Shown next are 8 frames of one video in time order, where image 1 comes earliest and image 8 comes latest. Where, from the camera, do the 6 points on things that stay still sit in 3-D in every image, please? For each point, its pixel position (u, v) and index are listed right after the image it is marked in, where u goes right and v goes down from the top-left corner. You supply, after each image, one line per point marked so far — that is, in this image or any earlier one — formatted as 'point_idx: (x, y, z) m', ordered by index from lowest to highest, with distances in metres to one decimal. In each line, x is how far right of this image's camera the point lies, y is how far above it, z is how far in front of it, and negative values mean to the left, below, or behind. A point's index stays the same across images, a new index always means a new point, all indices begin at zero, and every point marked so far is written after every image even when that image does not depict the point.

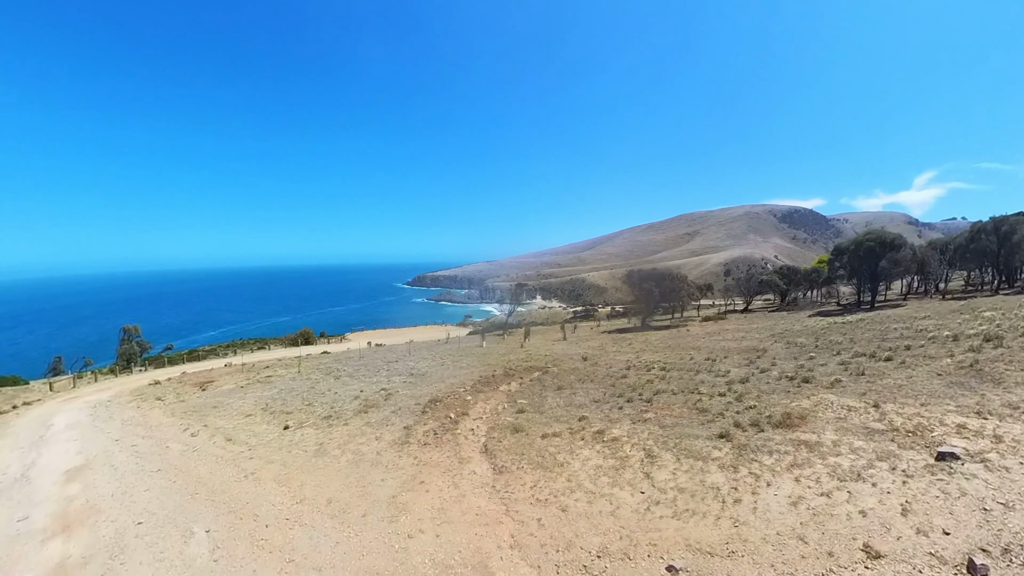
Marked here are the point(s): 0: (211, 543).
0: (-5.9, -5.0, +7.8) m
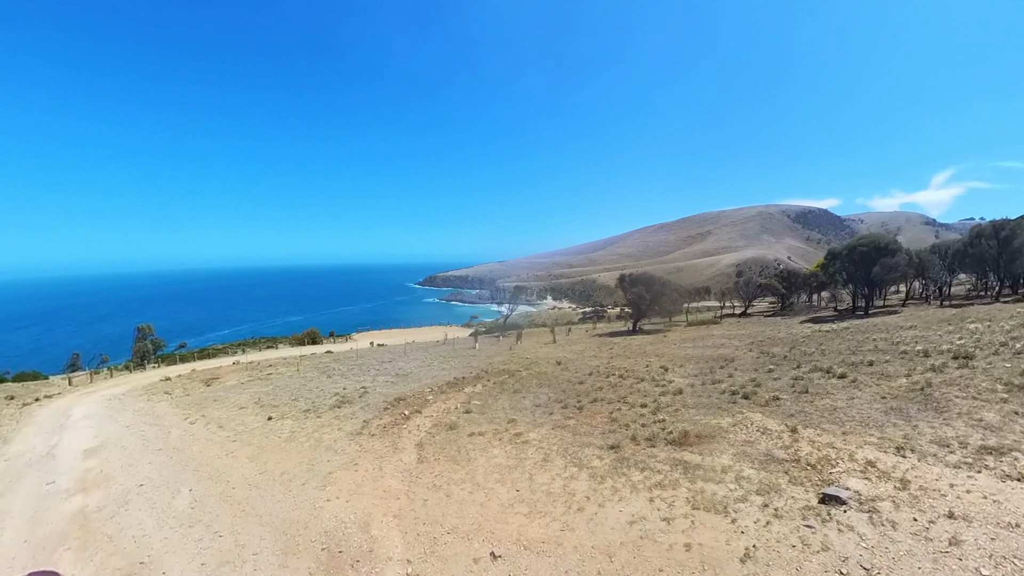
0: (-8.5, -5.5, +10.6) m
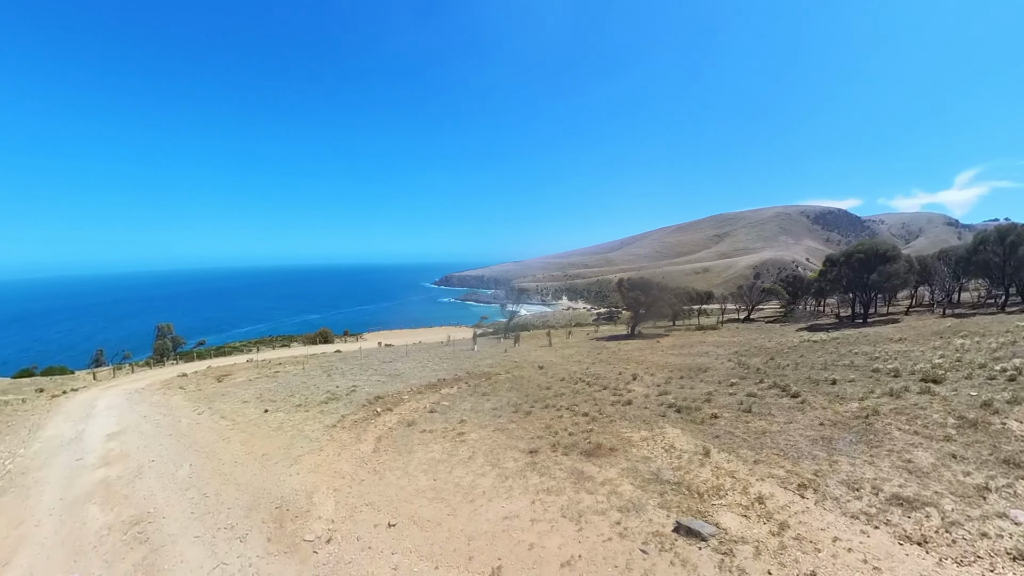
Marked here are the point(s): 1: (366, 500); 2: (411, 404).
0: (-10.7, -6.0, +13.2) m
1: (-3.0, -4.4, +8.0) m
2: (-4.6, -5.5, +19.0) m
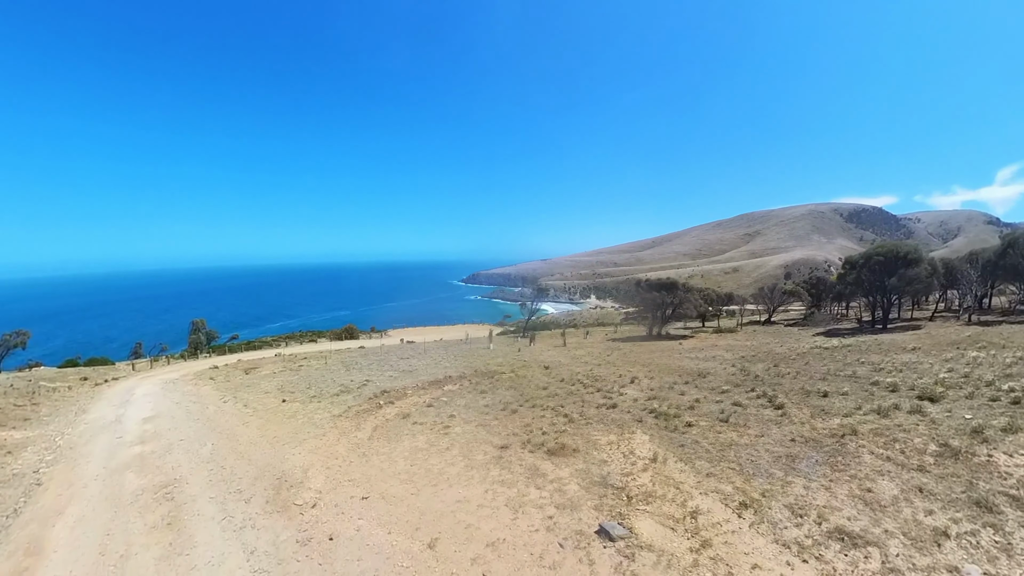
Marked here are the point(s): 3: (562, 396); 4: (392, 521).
0: (-11.2, -5.9, +14.8) m
1: (-3.8, -4.5, +9.3) m
2: (-4.9, -5.5, +20.4) m
3: (+2.1, -4.5, +15.5) m
4: (-2.2, -4.2, +7.2) m
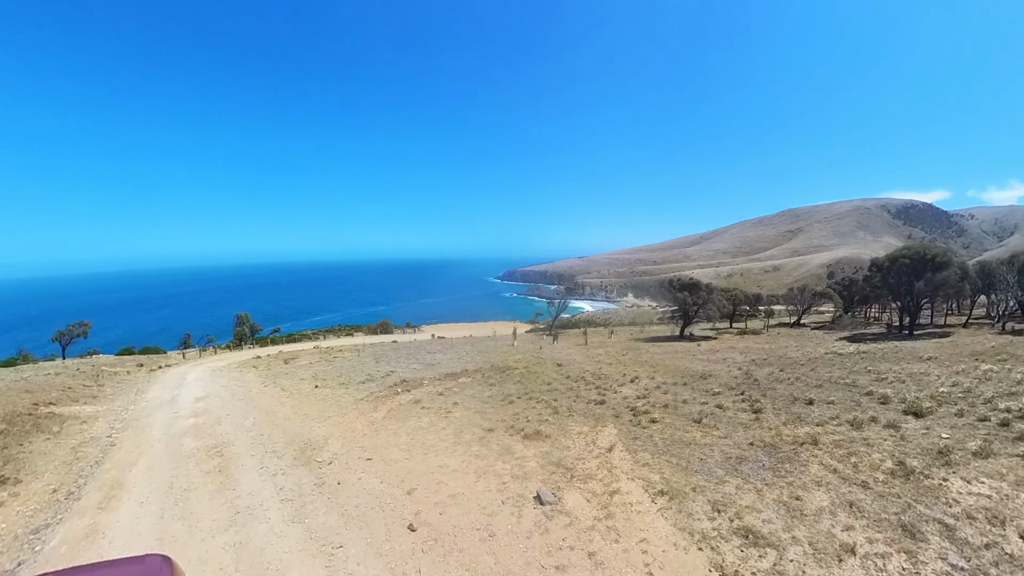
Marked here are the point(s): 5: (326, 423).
0: (-11.1, -5.7, +17.1) m
1: (-4.2, -4.3, +11.0) m
2: (-4.4, -5.3, +22.1) m
3: (+2.2, -4.4, +16.8) m
4: (-2.7, -4.1, +8.8) m
5: (-7.0, -5.1, +15.1) m
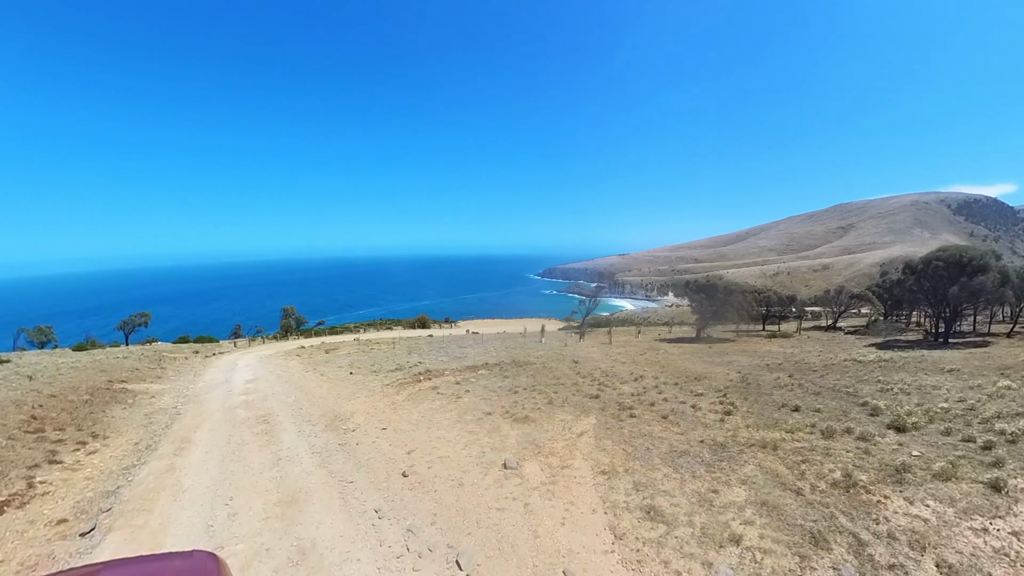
0: (-10.8, -5.4, +19.6) m
1: (-4.3, -4.3, +12.9) m
2: (-3.6, -5.2, +24.0) m
3: (+2.5, -4.4, +18.2) m
4: (-3.0, -4.0, +10.6) m
5: (-6.8, -4.9, +17.3) m
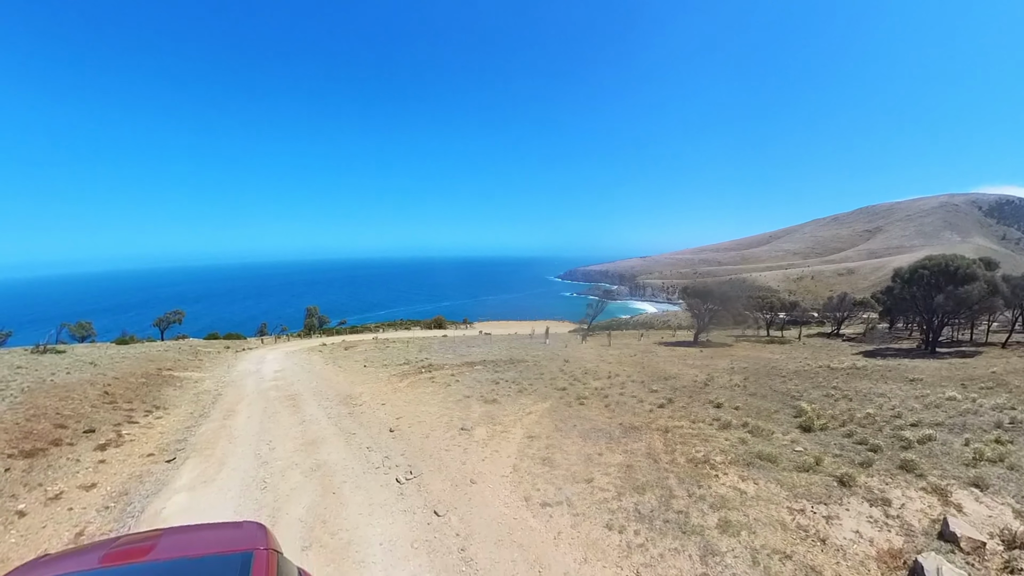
0: (-11.5, -5.6, +23.1) m
1: (-5.3, -4.5, +16.2) m
2: (-4.2, -5.5, +27.2) m
3: (+1.7, -4.7, +21.1) m
4: (-4.2, -4.2, +13.8) m
5: (-7.6, -5.2, +20.7) m
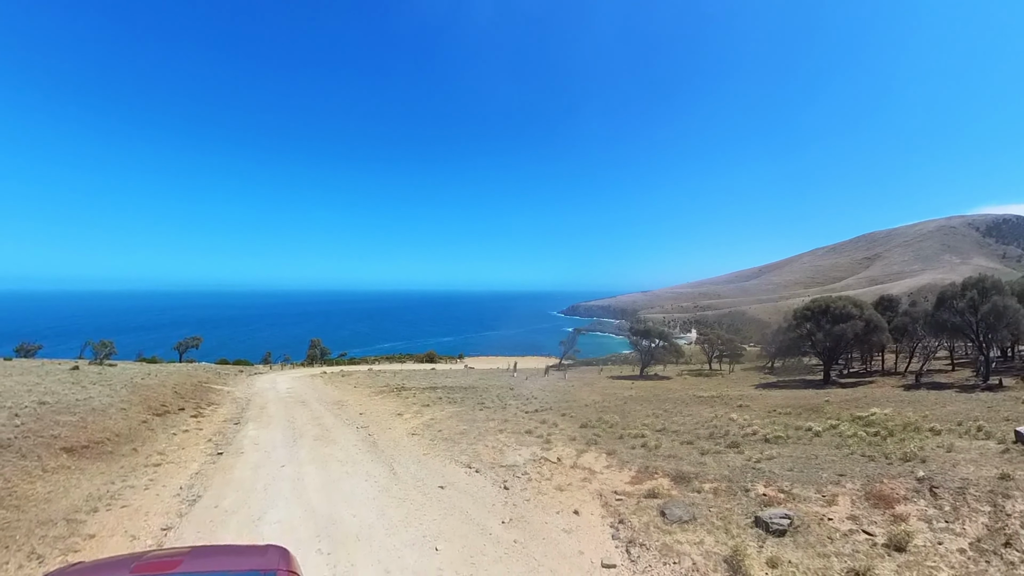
0: (-15.7, -8.6, +31.8) m
1: (-9.6, -7.1, +24.9) m
2: (-8.4, -9.2, +35.8) m
3: (-2.6, -8.1, +29.7) m
4: (-8.4, -6.7, +22.6) m
5: (-11.9, -8.1, +29.3) m
